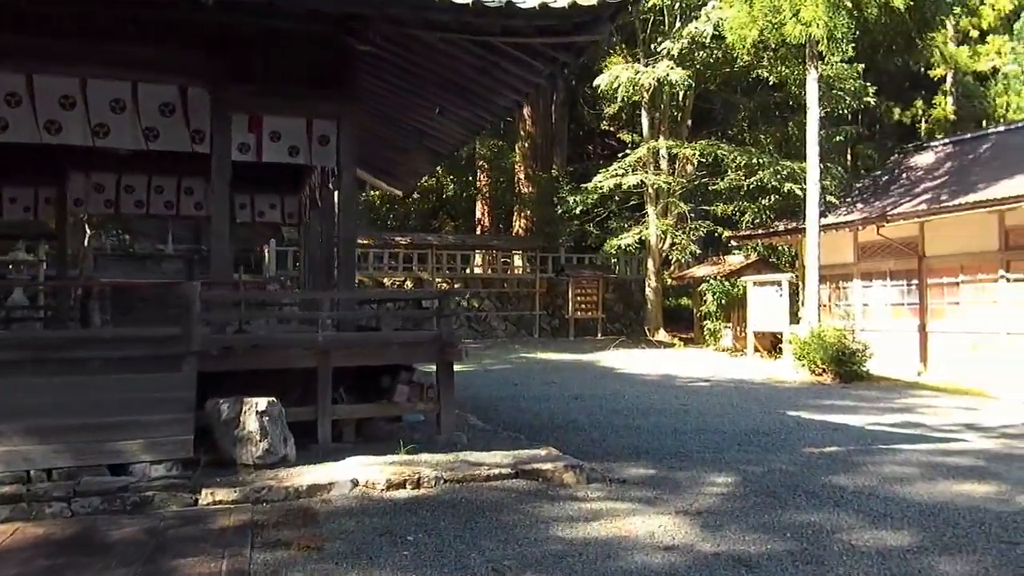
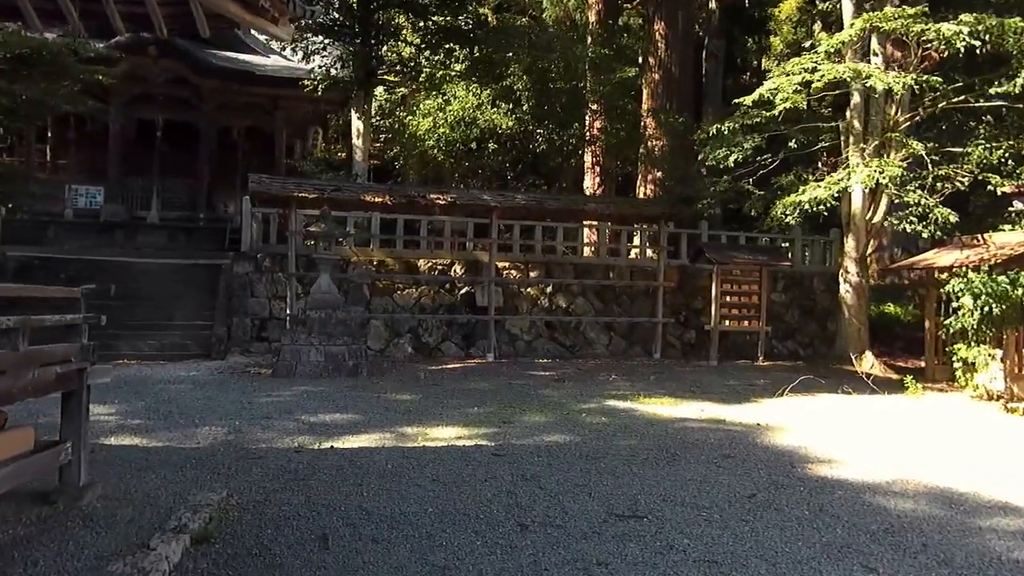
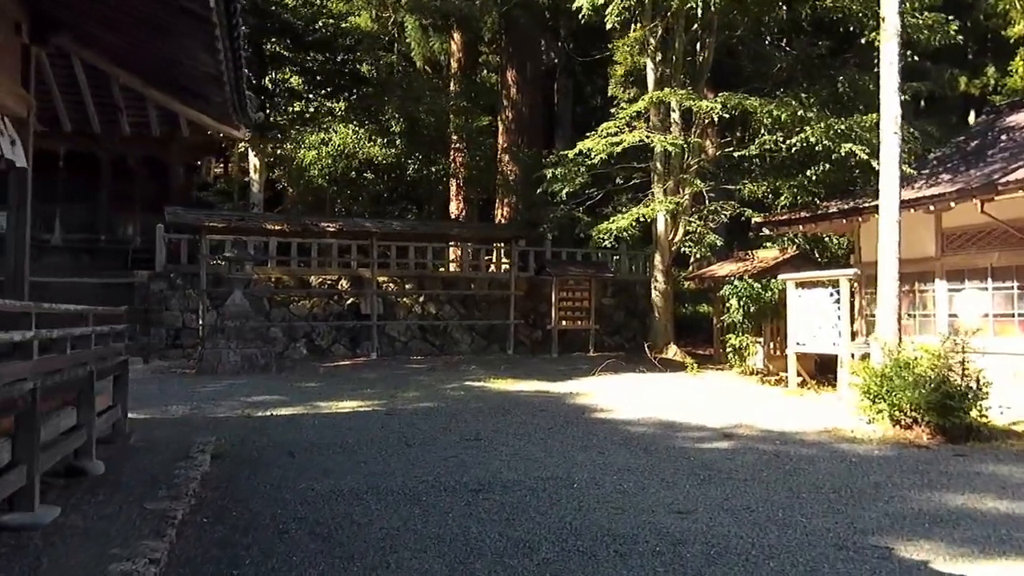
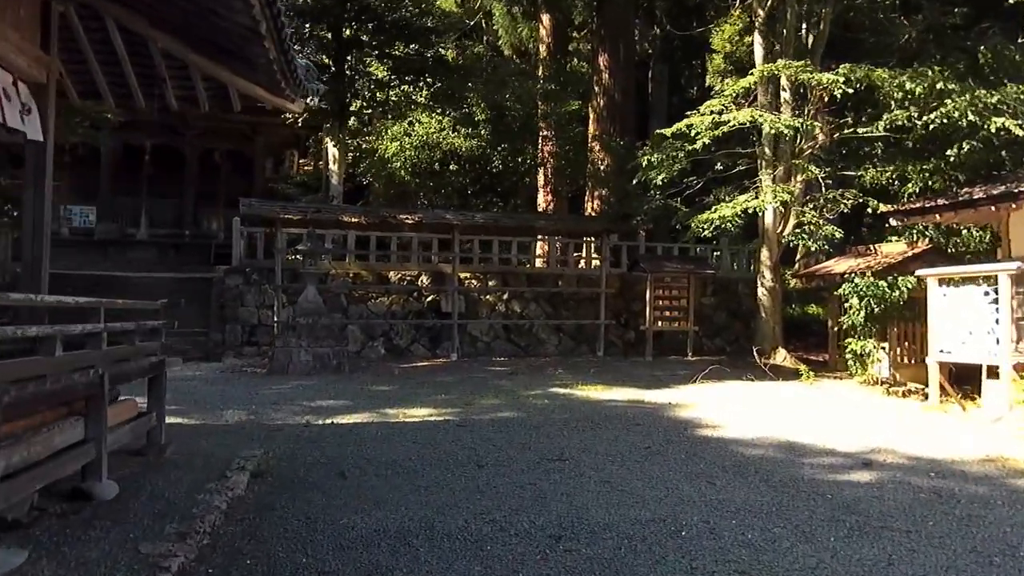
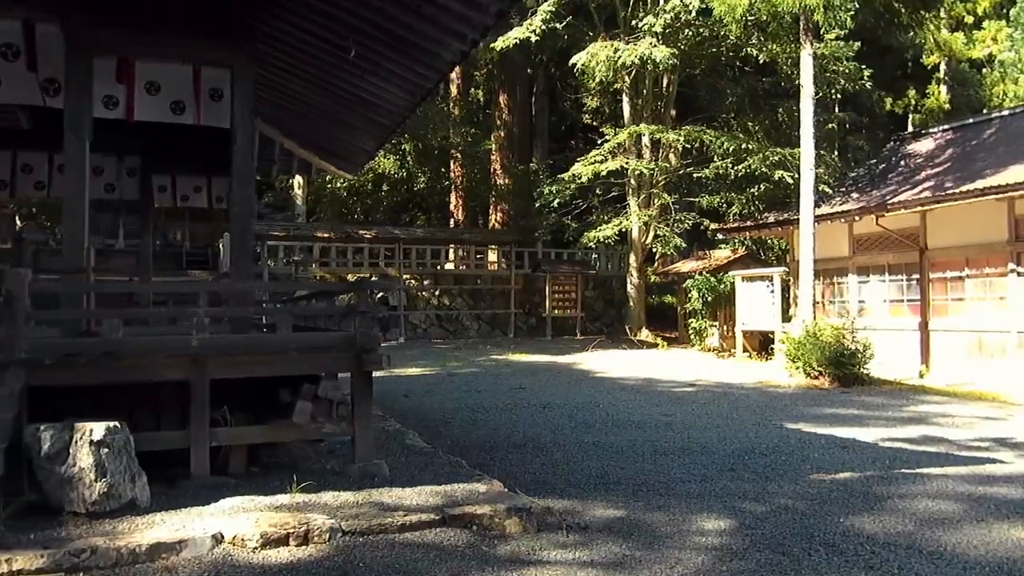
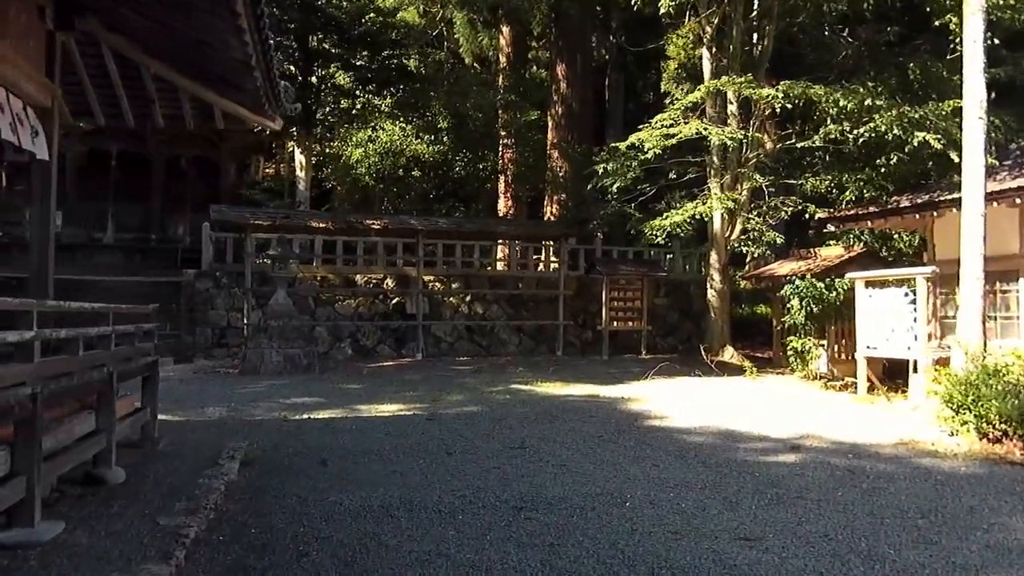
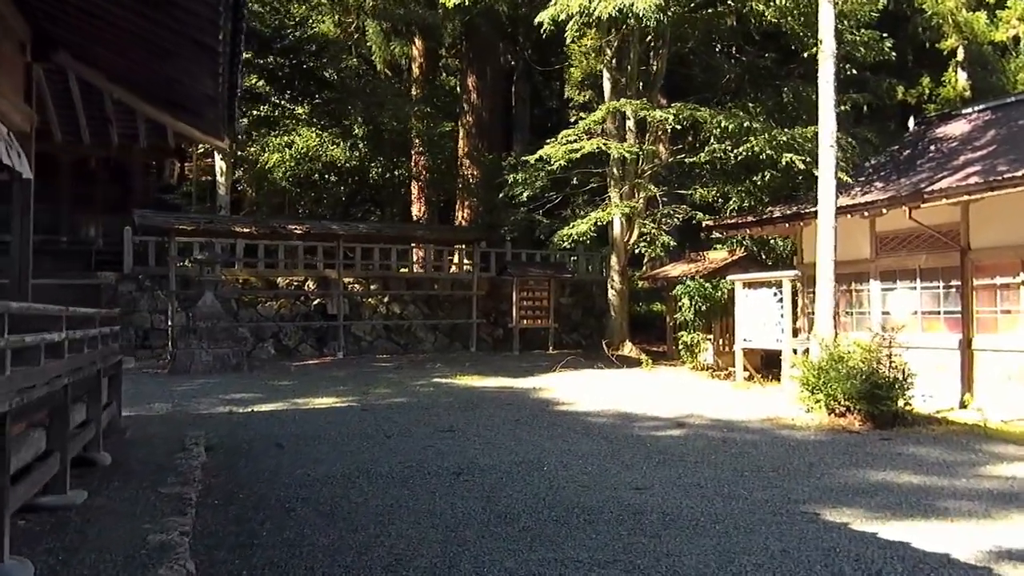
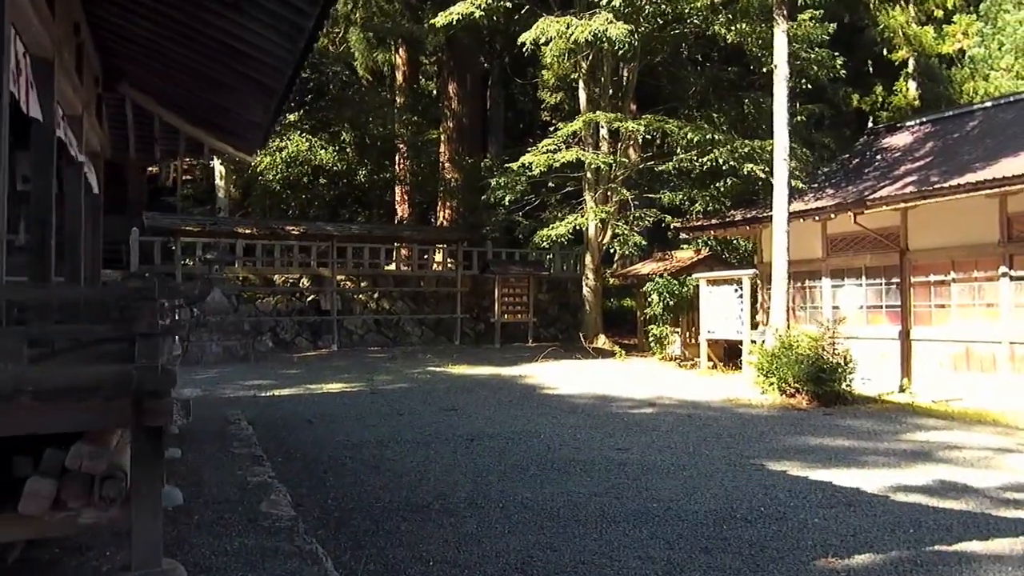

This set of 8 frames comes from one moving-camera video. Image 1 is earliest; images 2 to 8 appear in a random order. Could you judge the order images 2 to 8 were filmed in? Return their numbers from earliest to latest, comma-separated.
5, 8, 7, 3, 6, 4, 2
